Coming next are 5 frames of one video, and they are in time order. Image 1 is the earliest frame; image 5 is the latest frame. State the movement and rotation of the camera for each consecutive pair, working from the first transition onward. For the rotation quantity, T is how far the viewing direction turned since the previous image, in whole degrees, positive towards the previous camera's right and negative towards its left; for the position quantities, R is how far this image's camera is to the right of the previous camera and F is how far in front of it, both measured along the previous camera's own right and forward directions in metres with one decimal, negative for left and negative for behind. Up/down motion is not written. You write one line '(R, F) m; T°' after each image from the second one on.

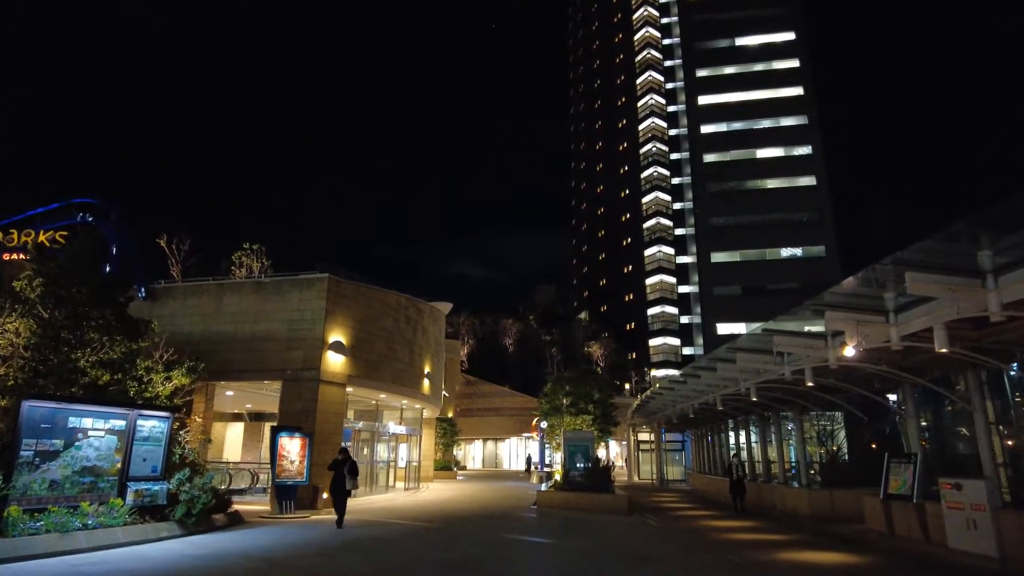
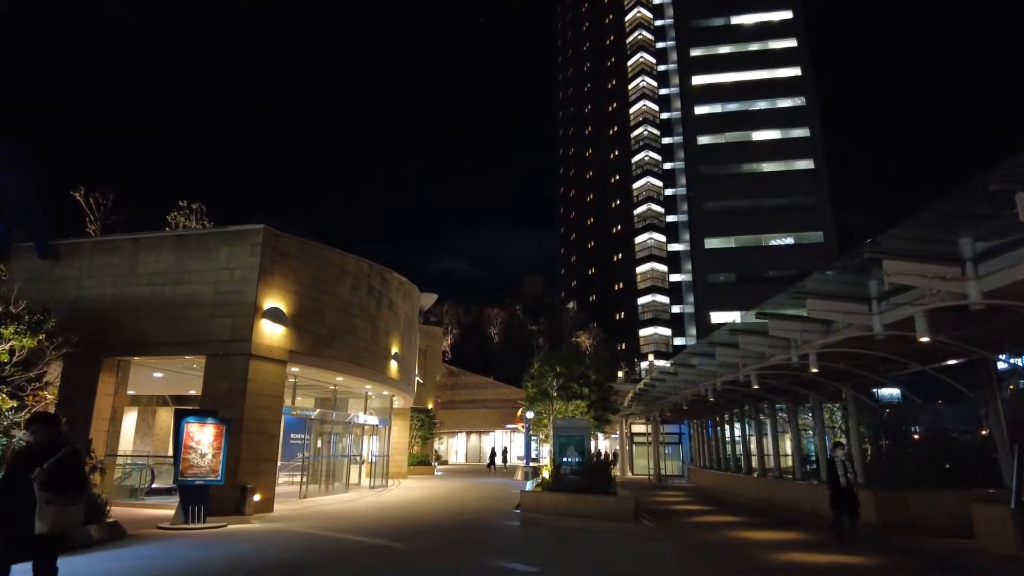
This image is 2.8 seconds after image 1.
(+0.2, +3.7) m; +1°
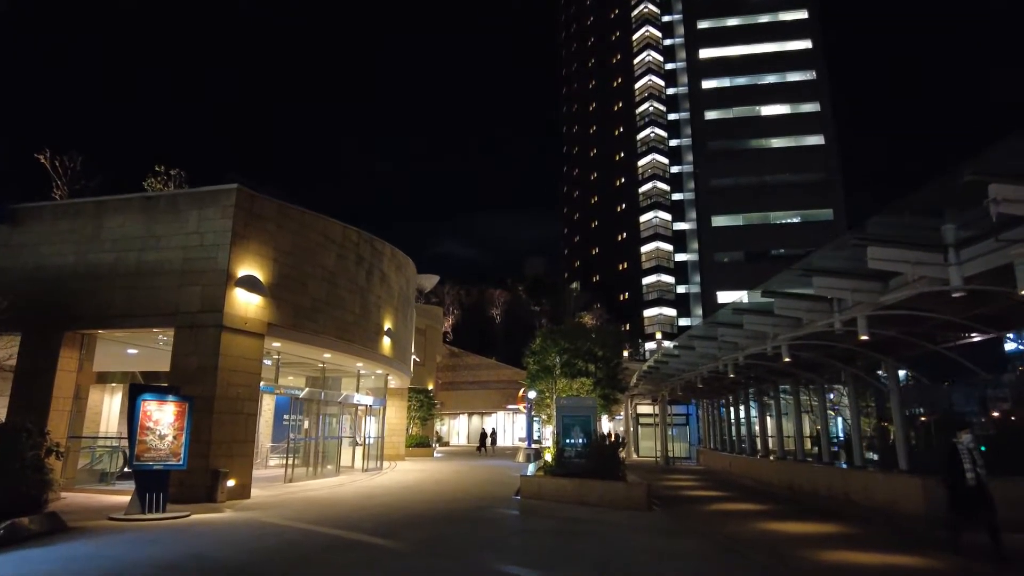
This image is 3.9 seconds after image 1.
(+0.1, +1.5) m; 0°
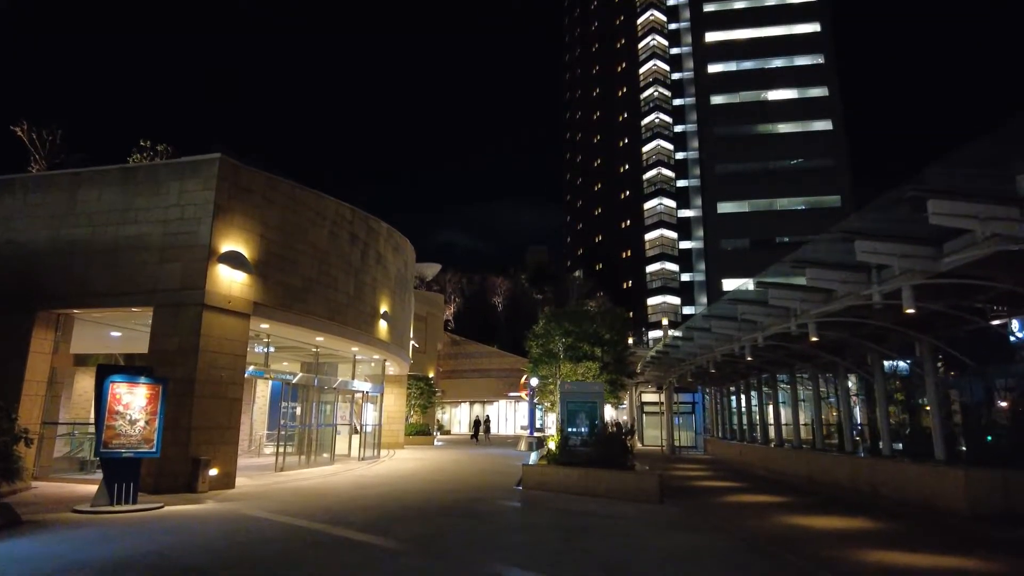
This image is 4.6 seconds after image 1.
(0.0, +1.0) m; 0°
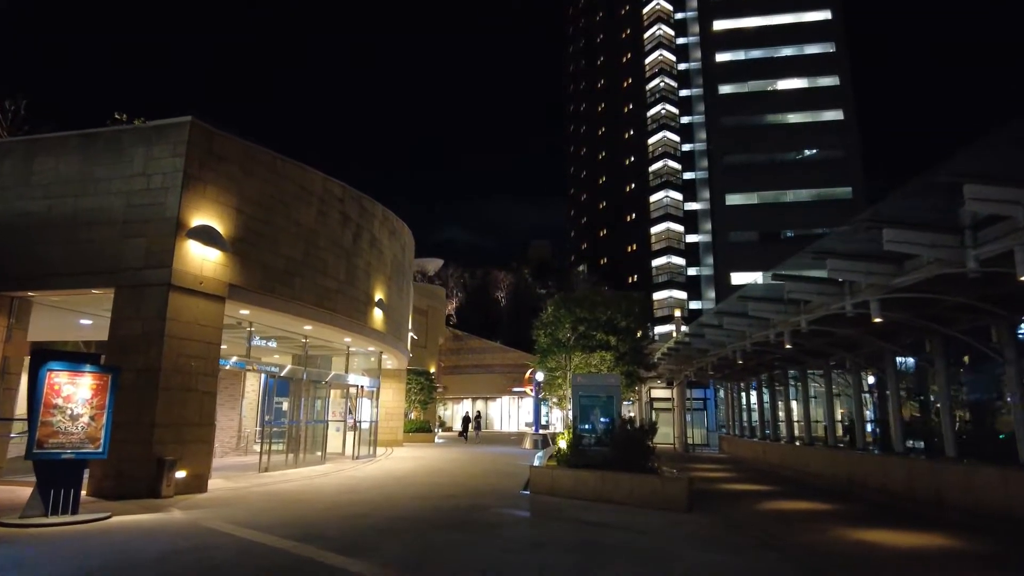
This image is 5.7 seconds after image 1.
(-0.1, +1.6) m; 0°
